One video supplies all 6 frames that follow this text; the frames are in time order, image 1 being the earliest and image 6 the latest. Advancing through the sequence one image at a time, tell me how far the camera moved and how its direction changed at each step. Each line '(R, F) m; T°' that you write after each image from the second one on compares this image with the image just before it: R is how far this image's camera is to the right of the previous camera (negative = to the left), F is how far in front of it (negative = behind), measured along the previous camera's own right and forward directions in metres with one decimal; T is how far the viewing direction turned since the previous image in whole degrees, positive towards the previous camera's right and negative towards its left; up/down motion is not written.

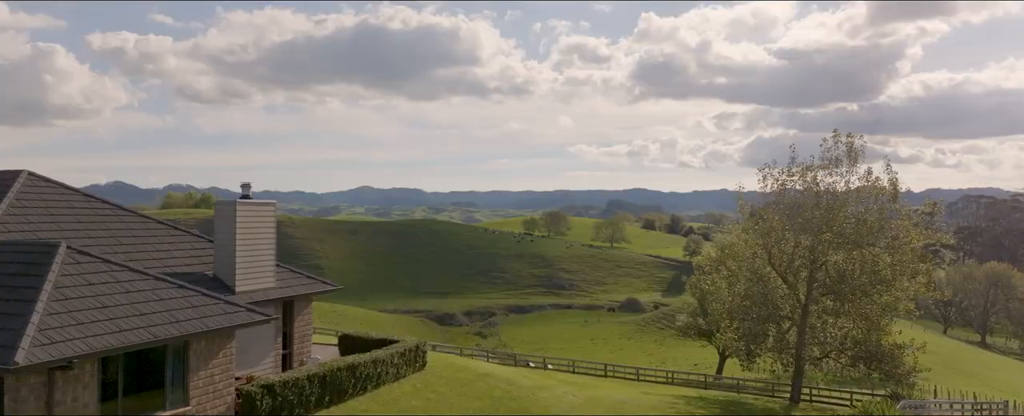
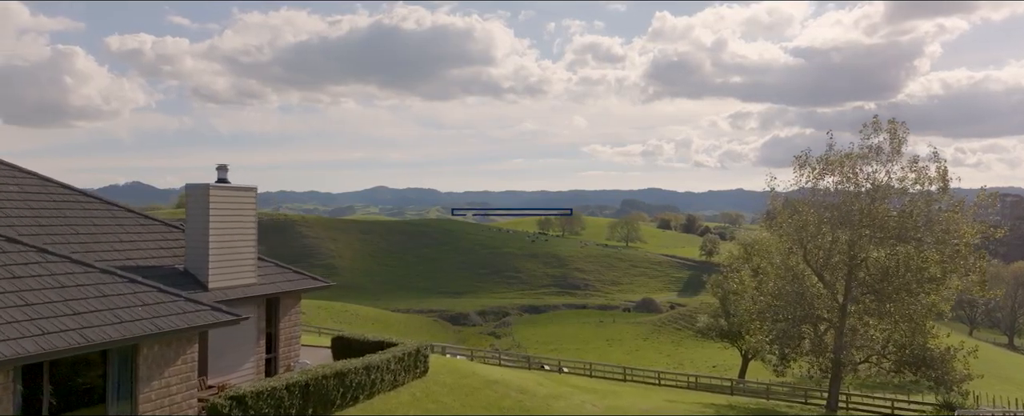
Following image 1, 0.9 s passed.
(0.0, +1.5) m; -1°
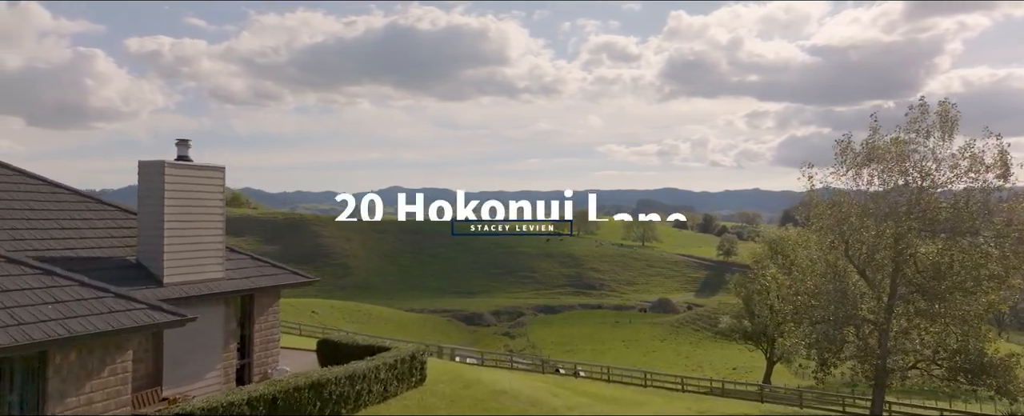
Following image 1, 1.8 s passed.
(+0.1, +1.6) m; -1°
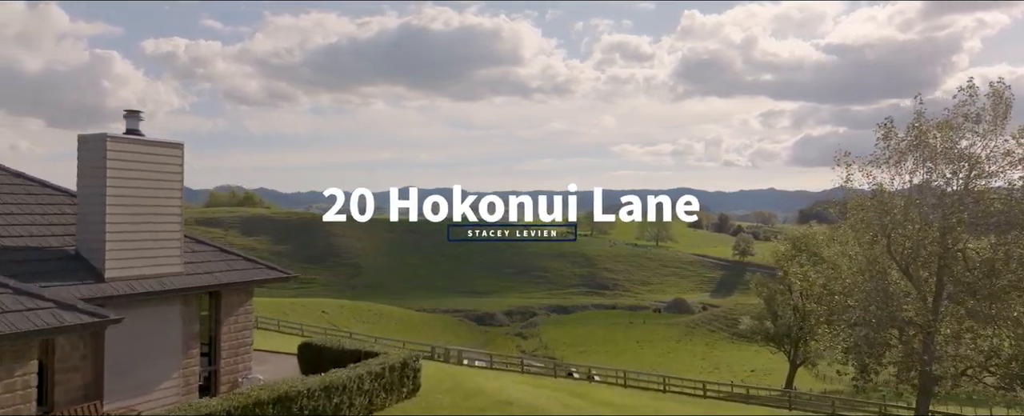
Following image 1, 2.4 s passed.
(+0.1, +1.4) m; -1°
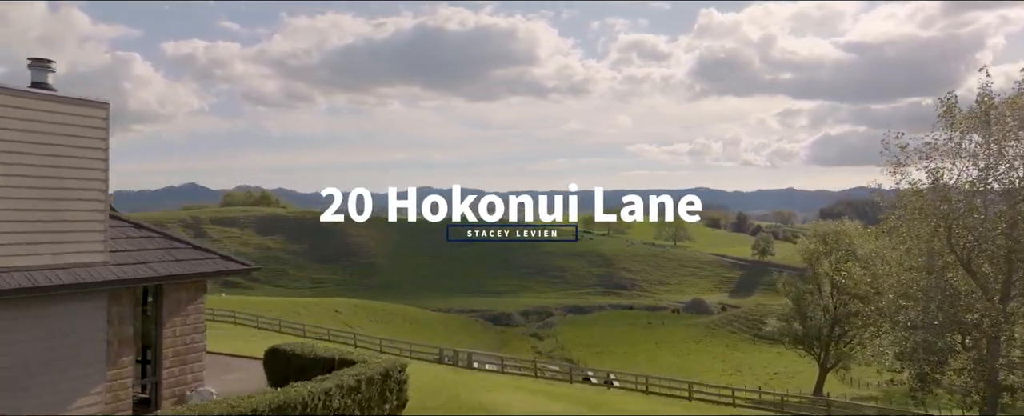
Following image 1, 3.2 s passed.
(+0.1, +1.6) m; -1°
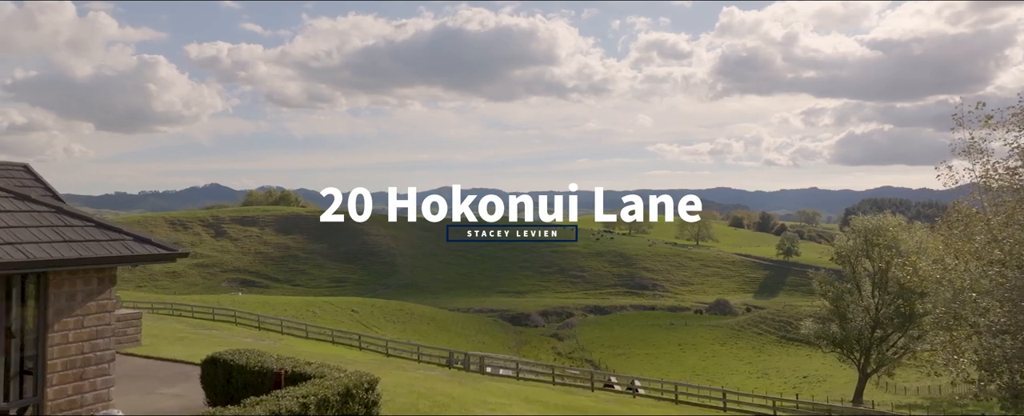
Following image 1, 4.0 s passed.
(+0.2, +1.9) m; -2°
